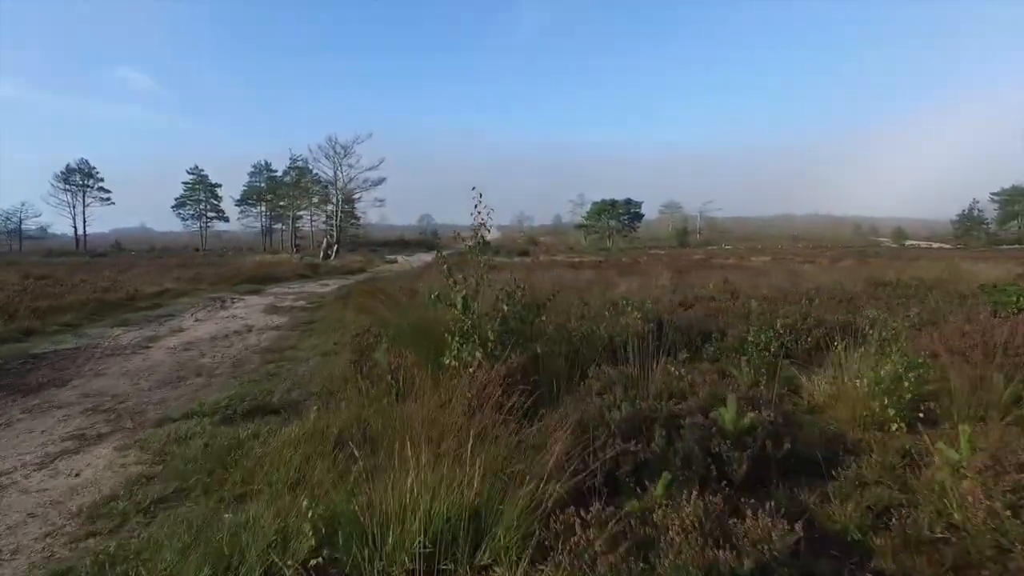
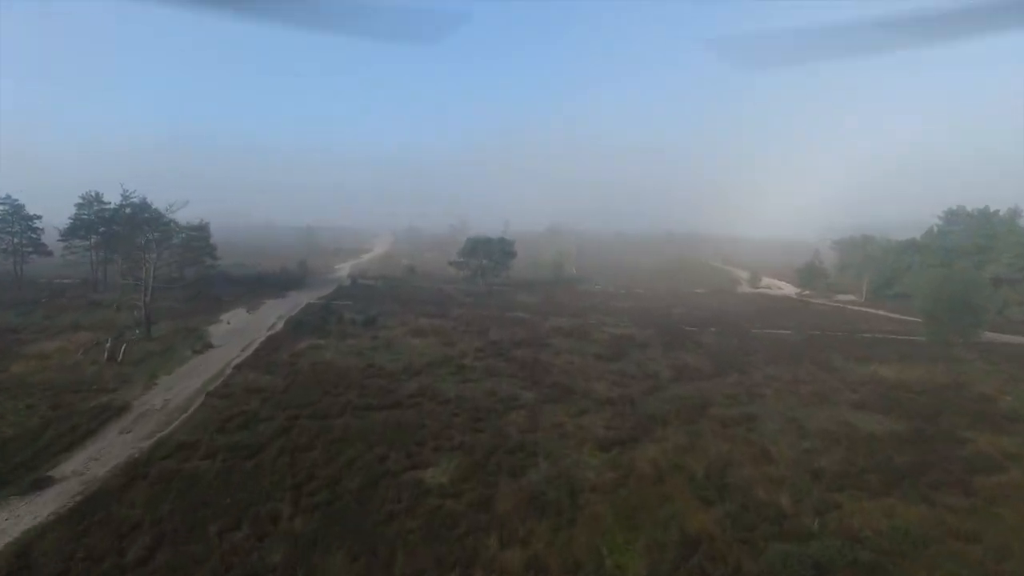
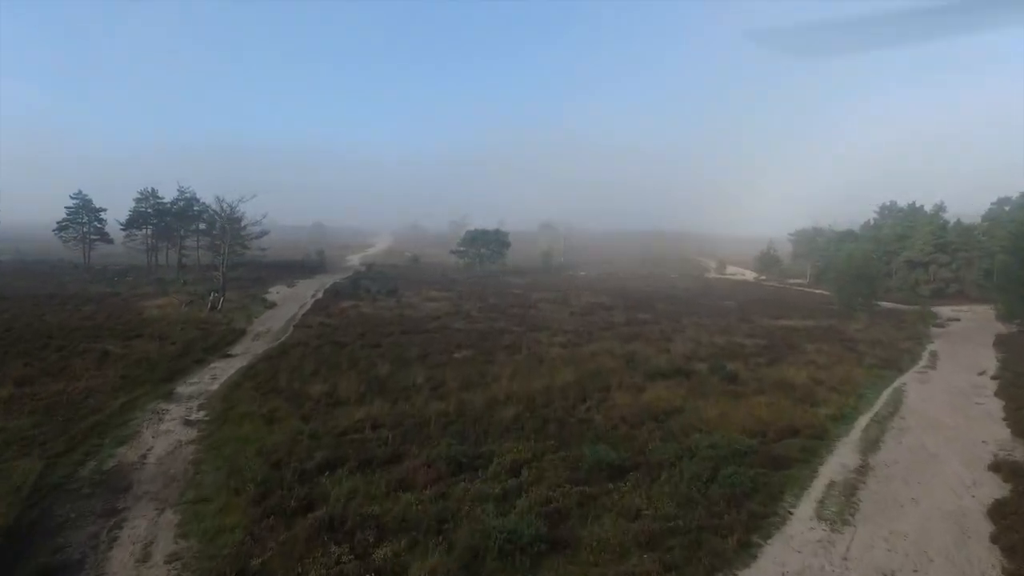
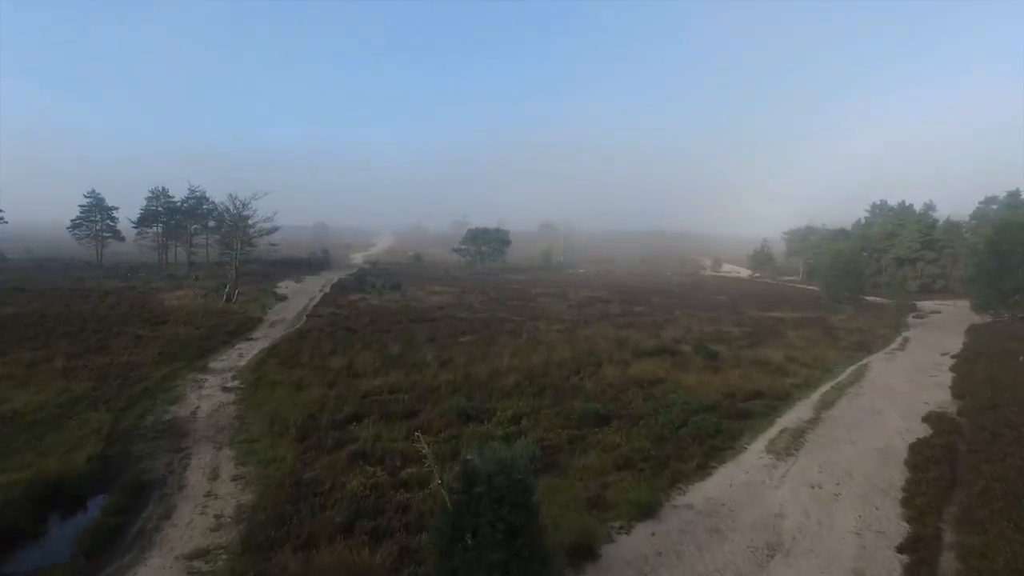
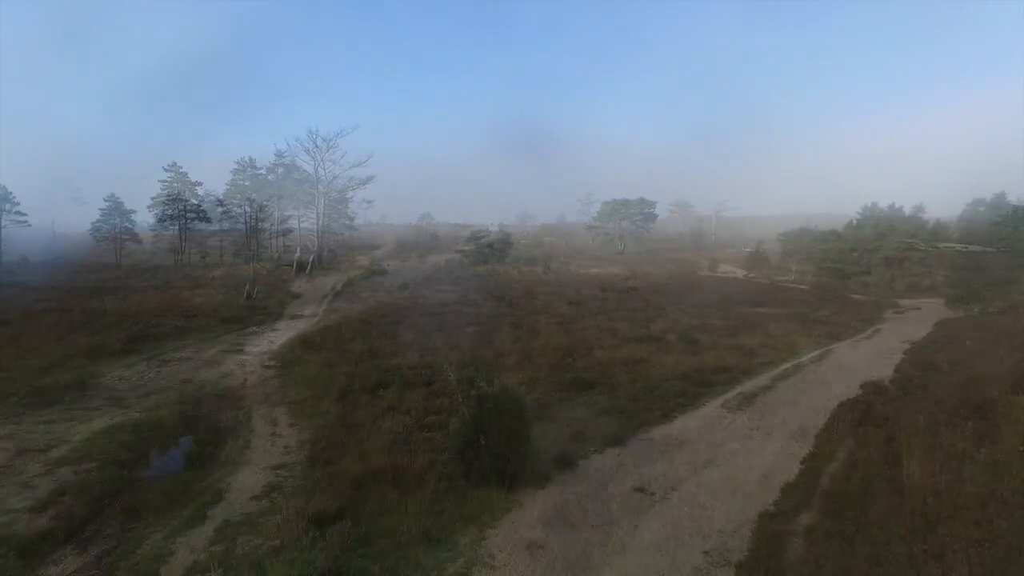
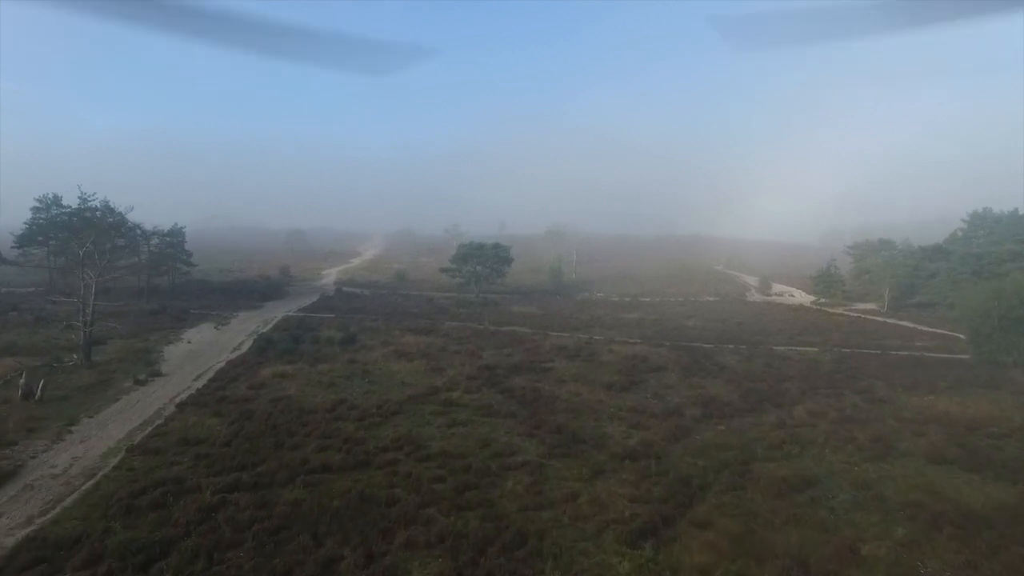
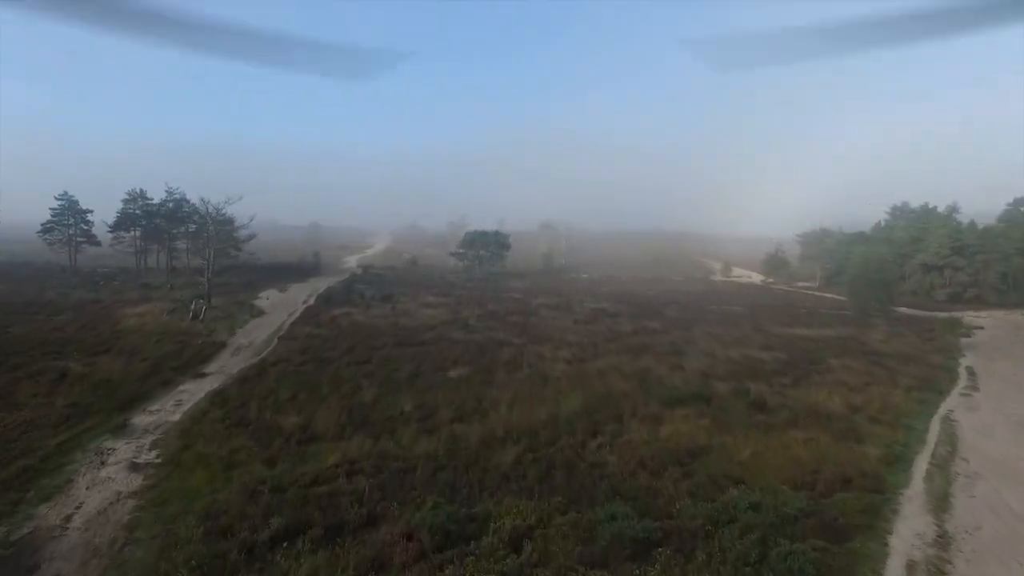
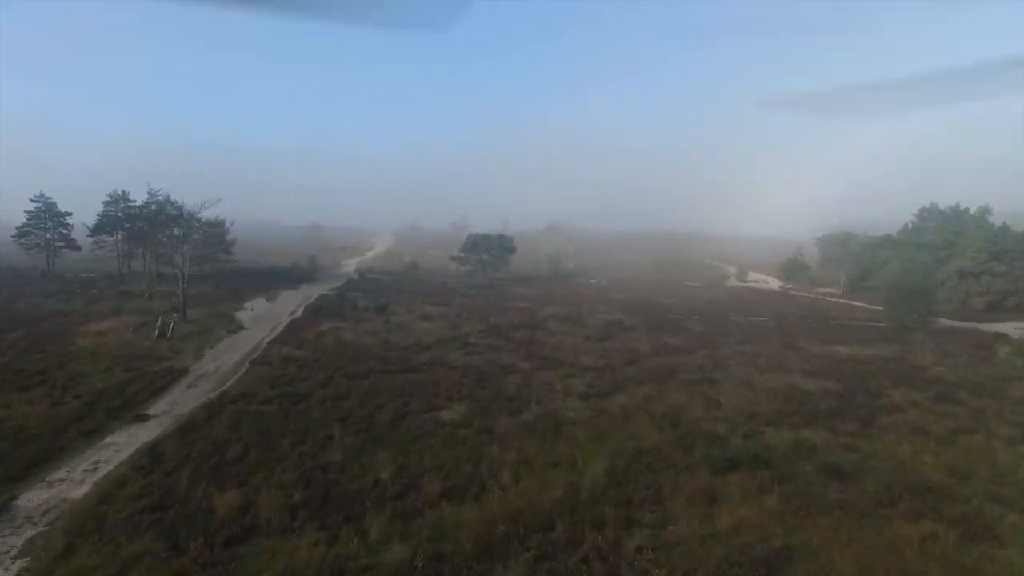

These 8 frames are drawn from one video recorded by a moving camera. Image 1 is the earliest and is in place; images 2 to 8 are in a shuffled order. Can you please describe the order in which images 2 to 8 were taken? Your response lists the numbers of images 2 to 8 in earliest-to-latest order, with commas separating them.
5, 4, 3, 7, 8, 2, 6
